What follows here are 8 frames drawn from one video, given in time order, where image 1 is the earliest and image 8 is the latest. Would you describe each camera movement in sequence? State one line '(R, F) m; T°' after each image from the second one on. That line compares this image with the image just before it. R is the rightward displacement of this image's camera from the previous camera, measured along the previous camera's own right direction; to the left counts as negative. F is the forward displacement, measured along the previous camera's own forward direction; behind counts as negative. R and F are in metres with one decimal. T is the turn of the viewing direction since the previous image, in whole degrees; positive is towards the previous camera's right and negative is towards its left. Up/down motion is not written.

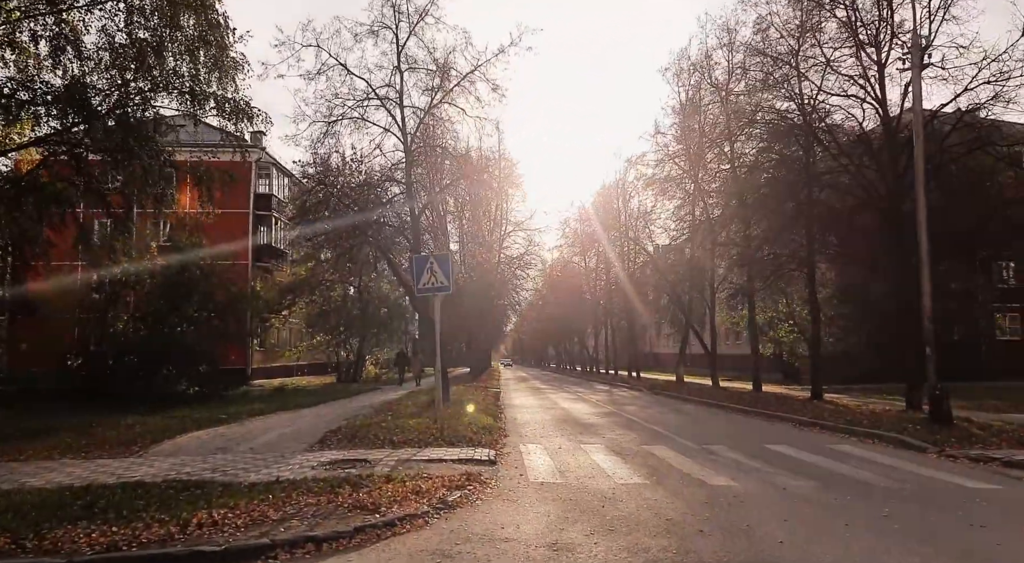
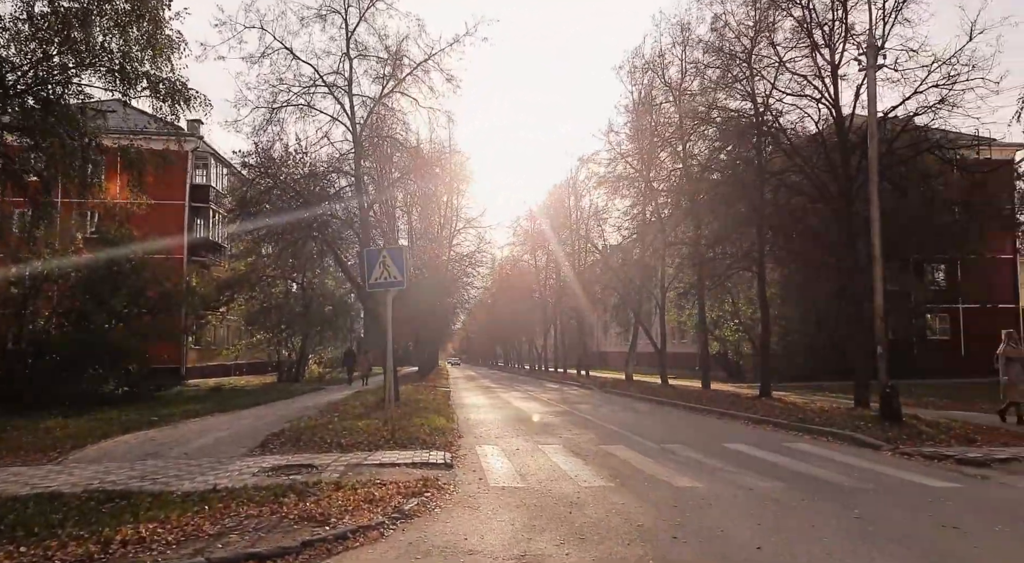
(-0.2, +0.6) m; +4°
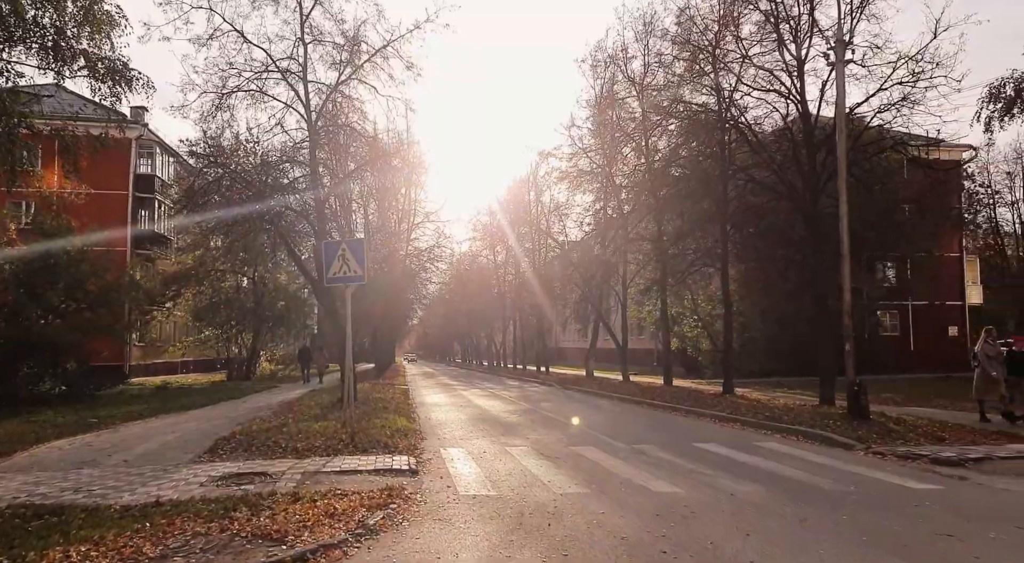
(-0.2, +0.6) m; +3°
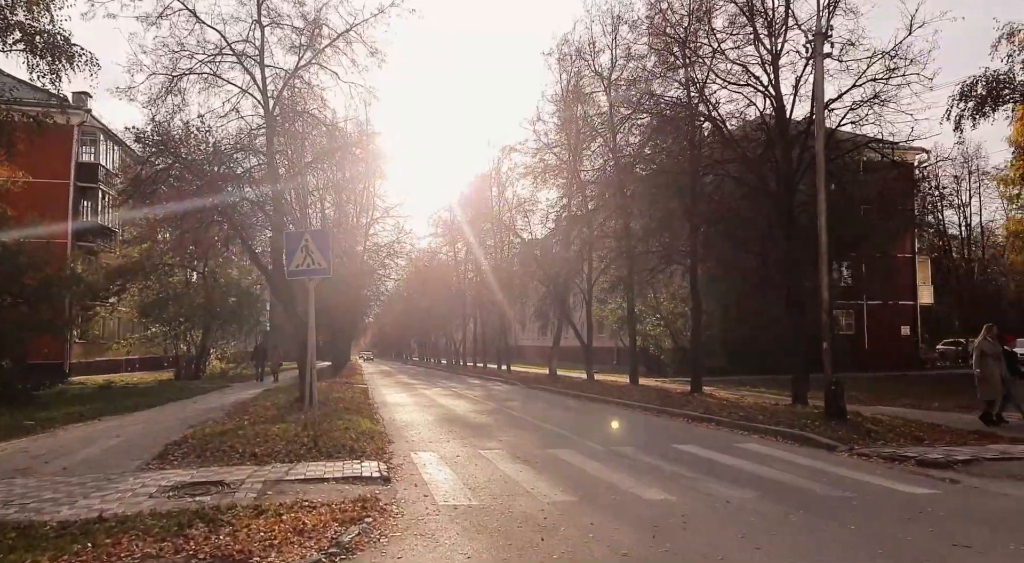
(-0.3, +0.6) m; +3°
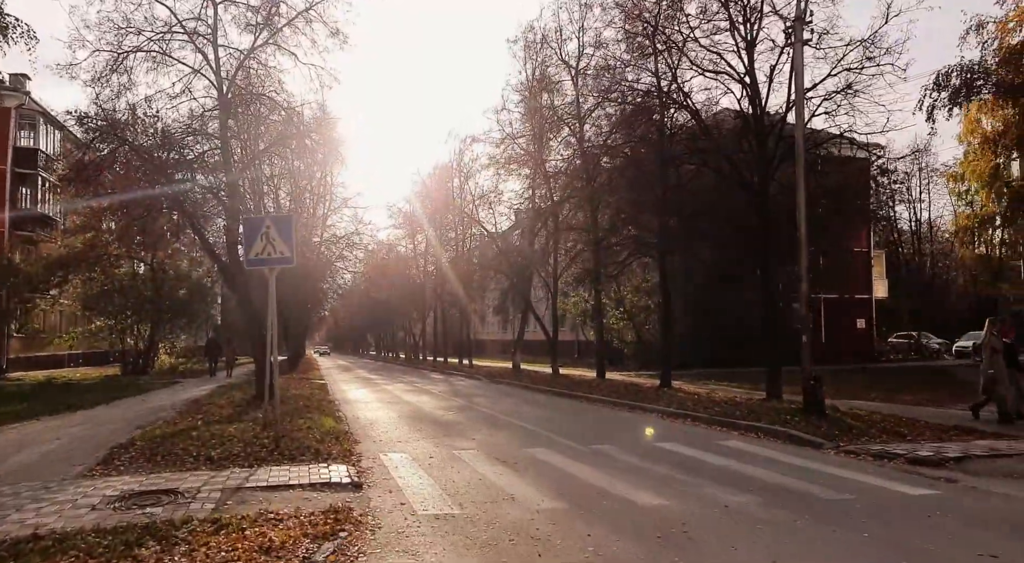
(-0.3, +0.6) m; +3°
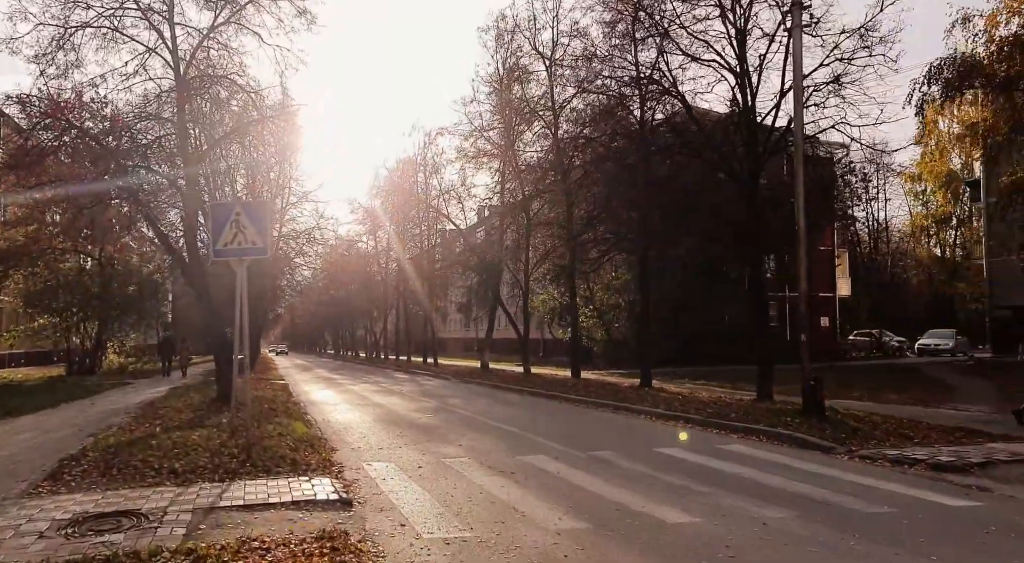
(-0.5, +0.8) m; +3°
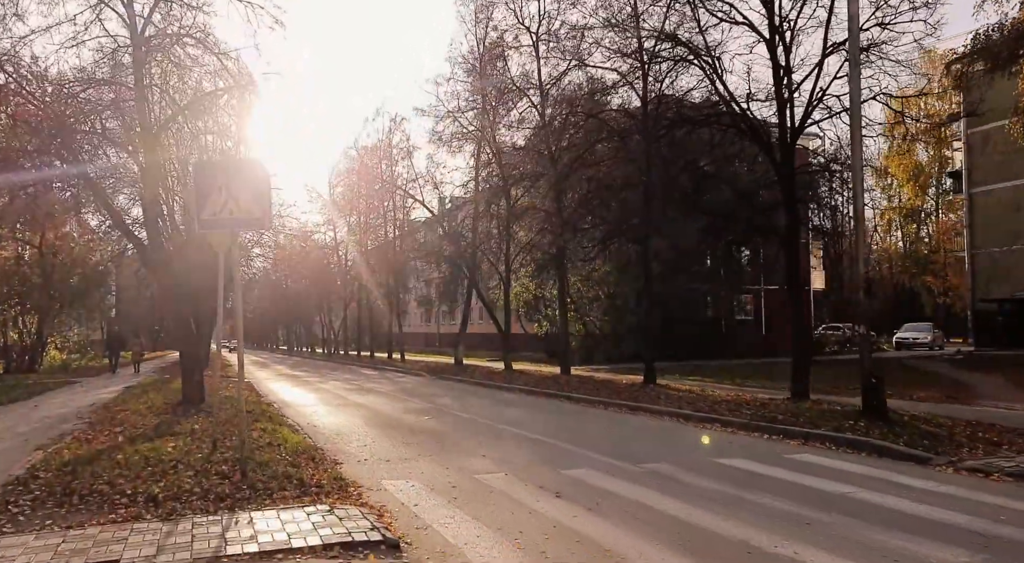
(-1.0, +1.6) m; +4°
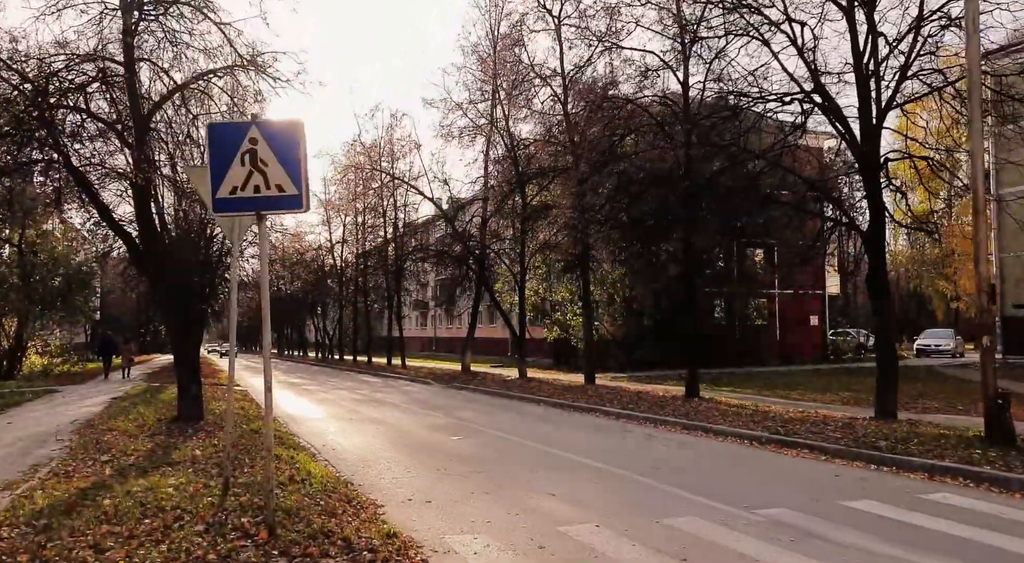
(-0.9, +1.7) m; +1°
